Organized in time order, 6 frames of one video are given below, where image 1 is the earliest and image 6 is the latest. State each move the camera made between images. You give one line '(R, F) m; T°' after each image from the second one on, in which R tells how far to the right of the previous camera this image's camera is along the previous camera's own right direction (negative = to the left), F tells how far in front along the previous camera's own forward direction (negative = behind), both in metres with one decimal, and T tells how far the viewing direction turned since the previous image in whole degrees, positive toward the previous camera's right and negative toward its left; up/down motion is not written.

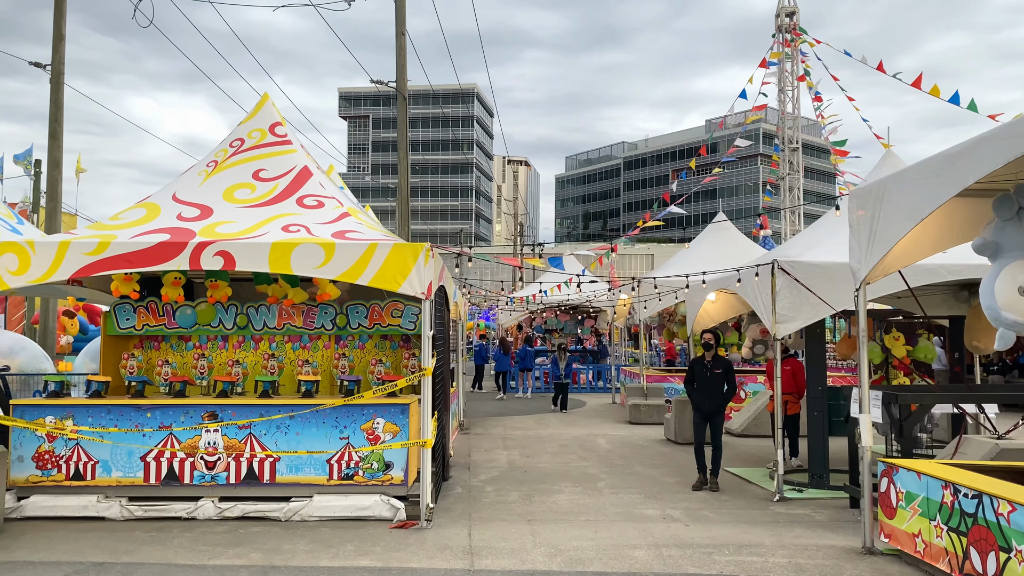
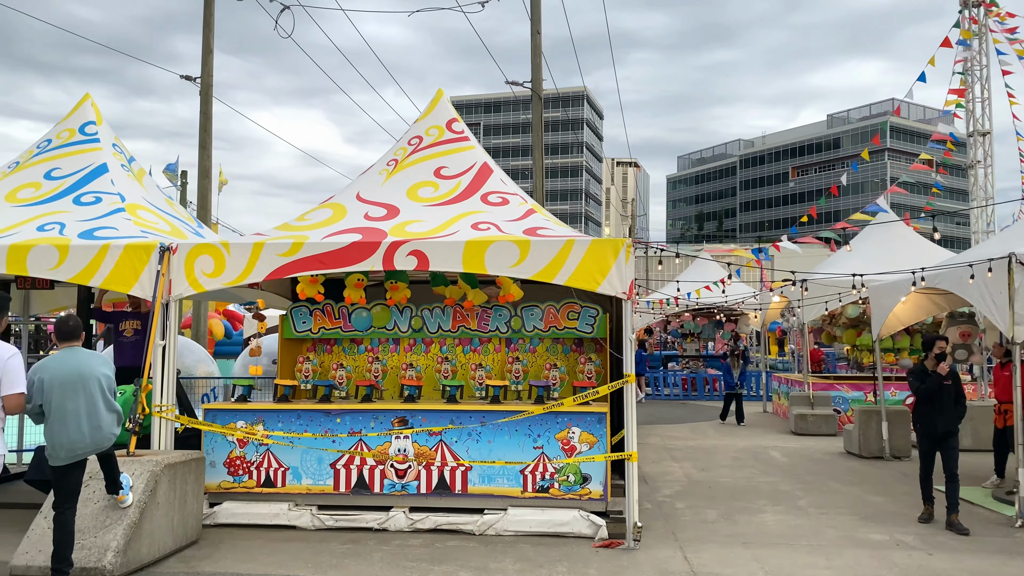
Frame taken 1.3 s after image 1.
(-0.7, +0.4) m; -7°
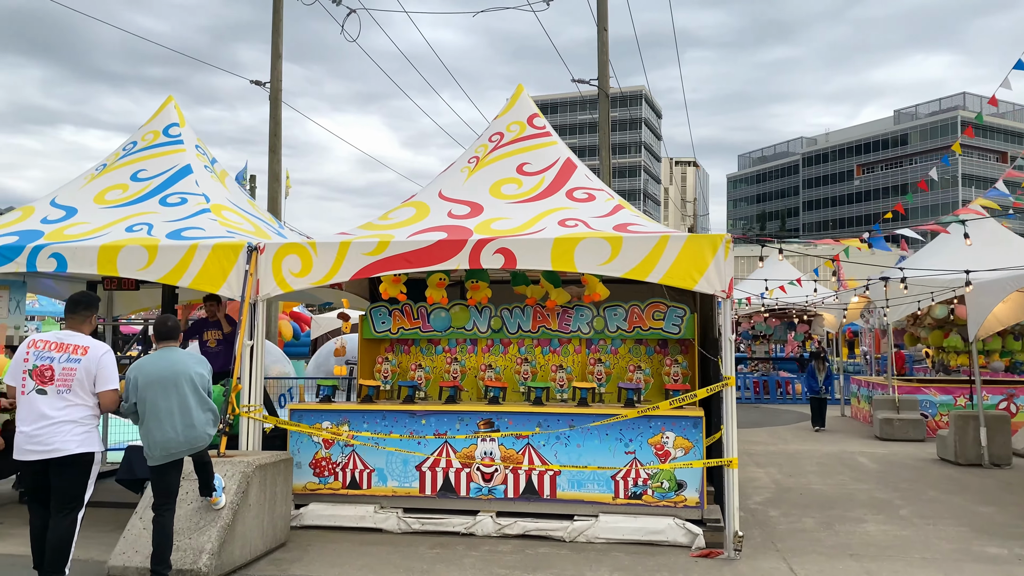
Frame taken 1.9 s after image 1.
(-0.2, +0.2) m; -4°
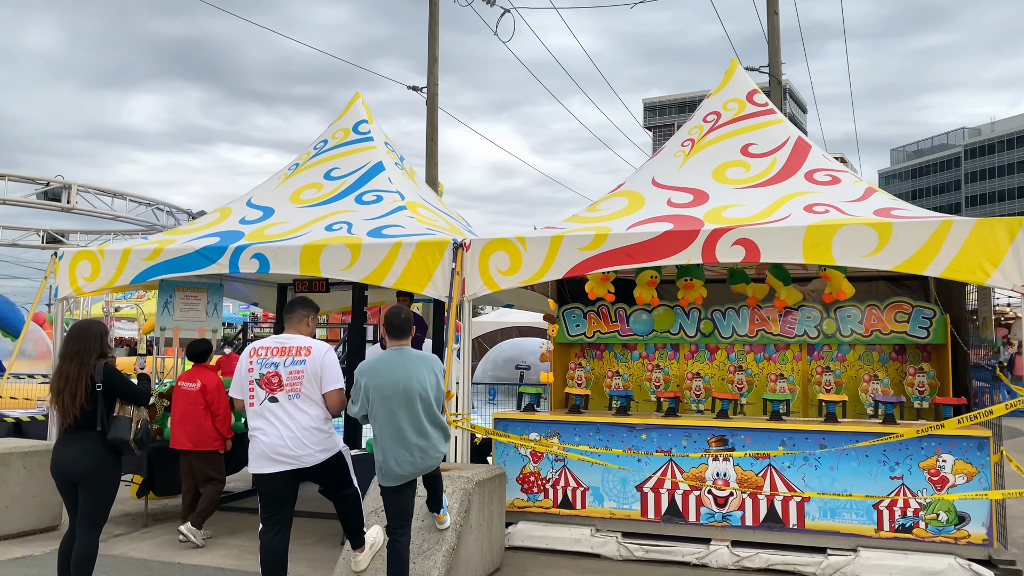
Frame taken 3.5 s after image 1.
(-0.6, +0.6) m; -9°
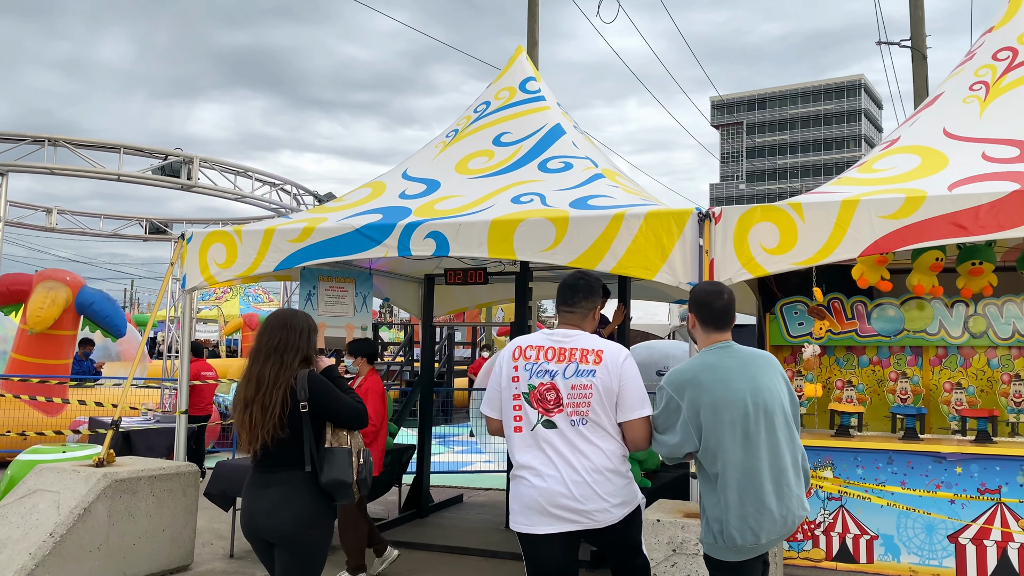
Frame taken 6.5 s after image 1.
(-1.0, +1.2) m; -4°
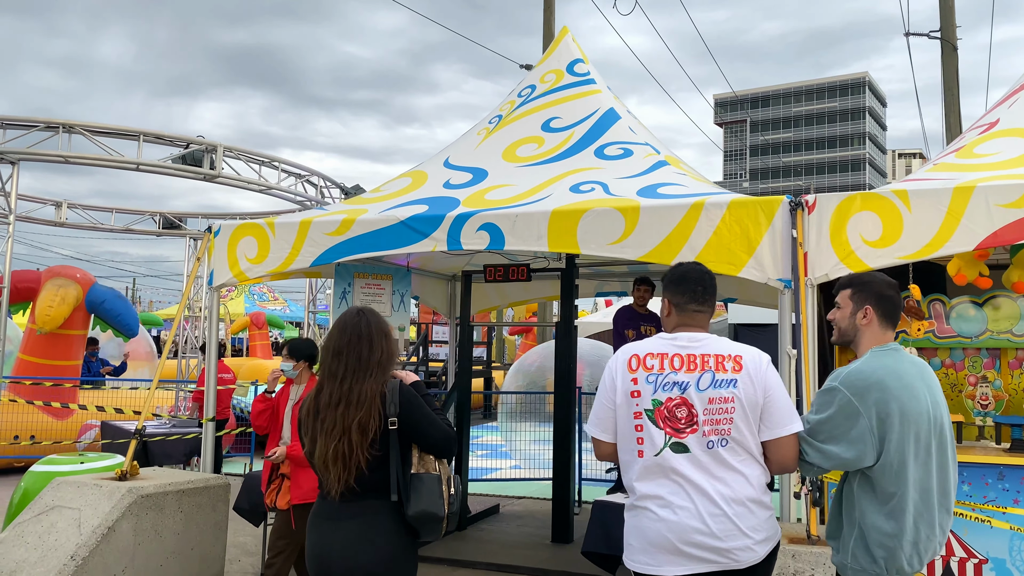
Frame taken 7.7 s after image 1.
(-0.3, +0.4) m; 0°
